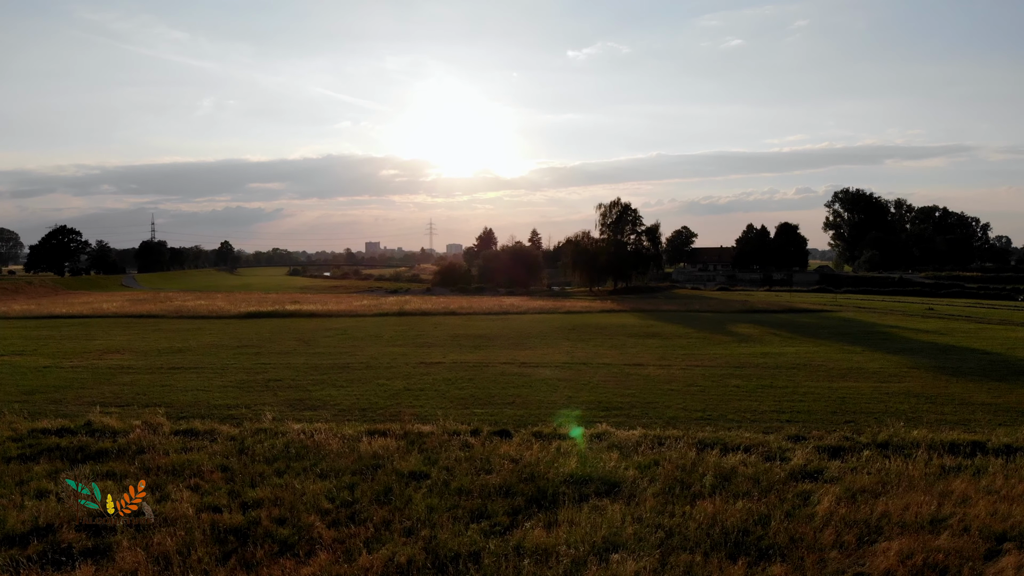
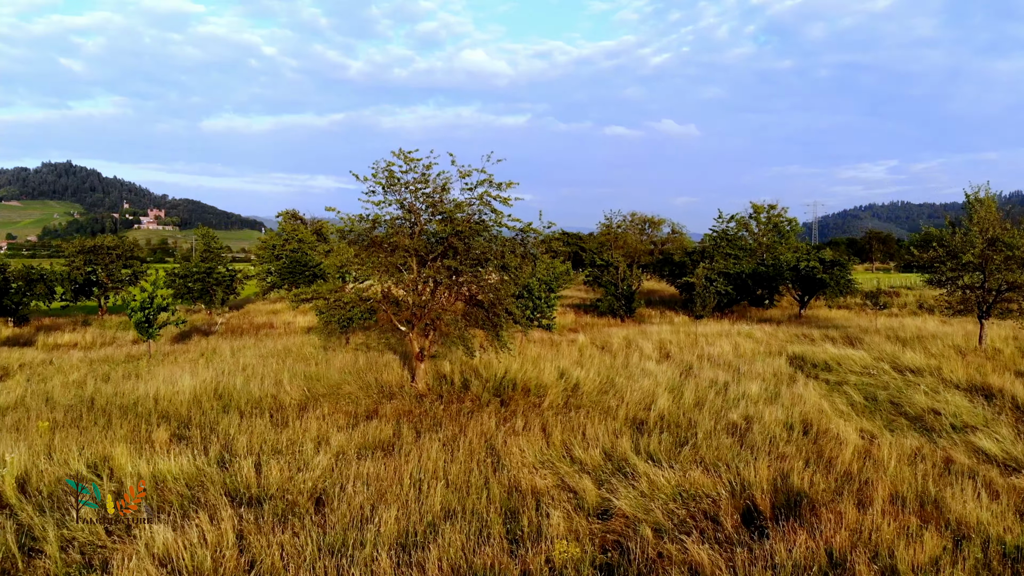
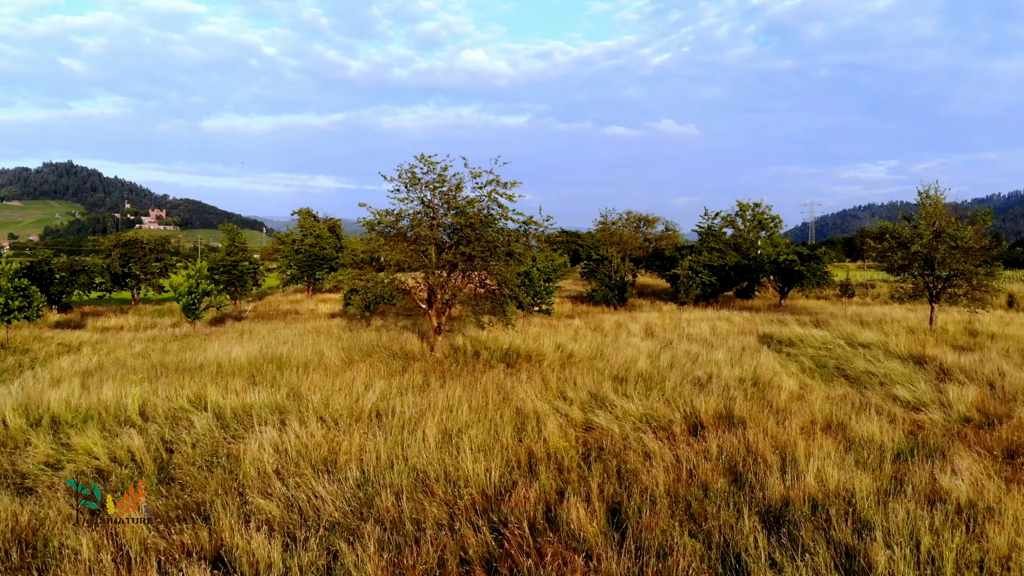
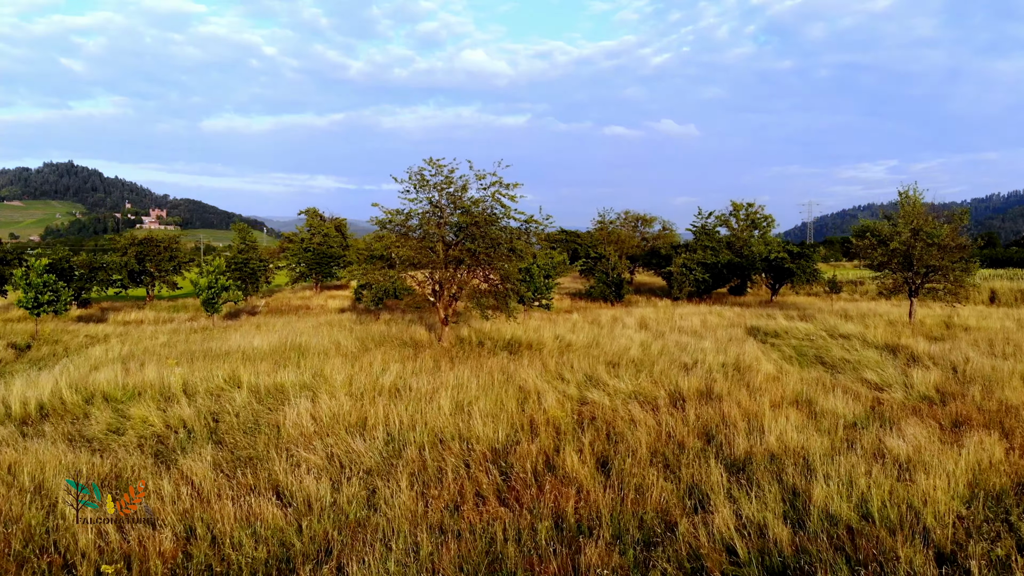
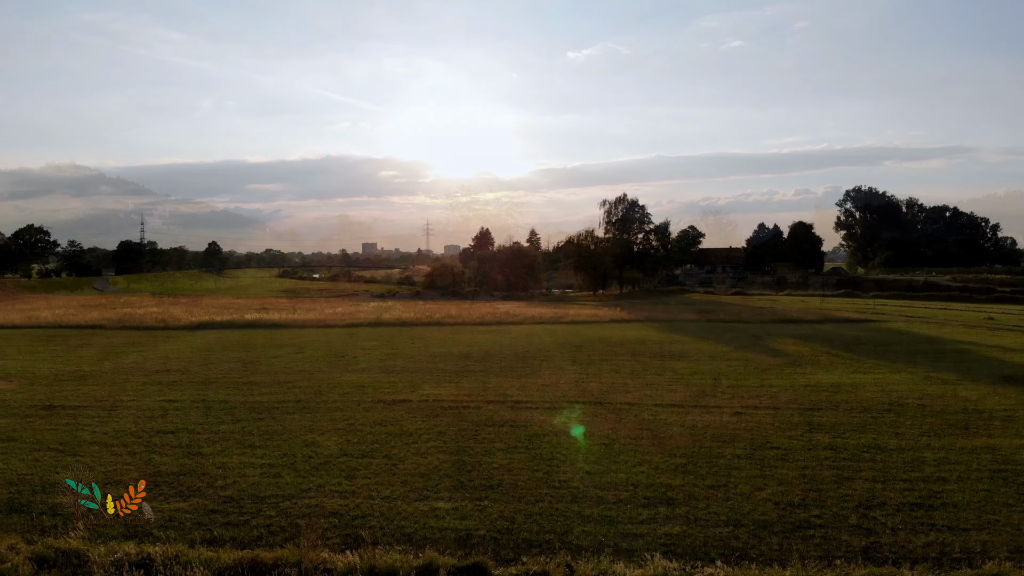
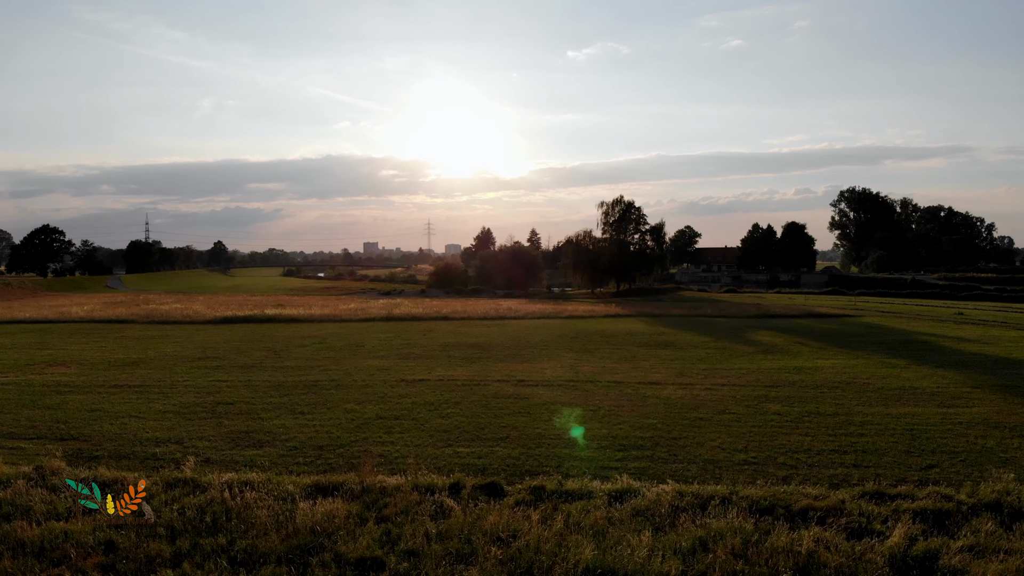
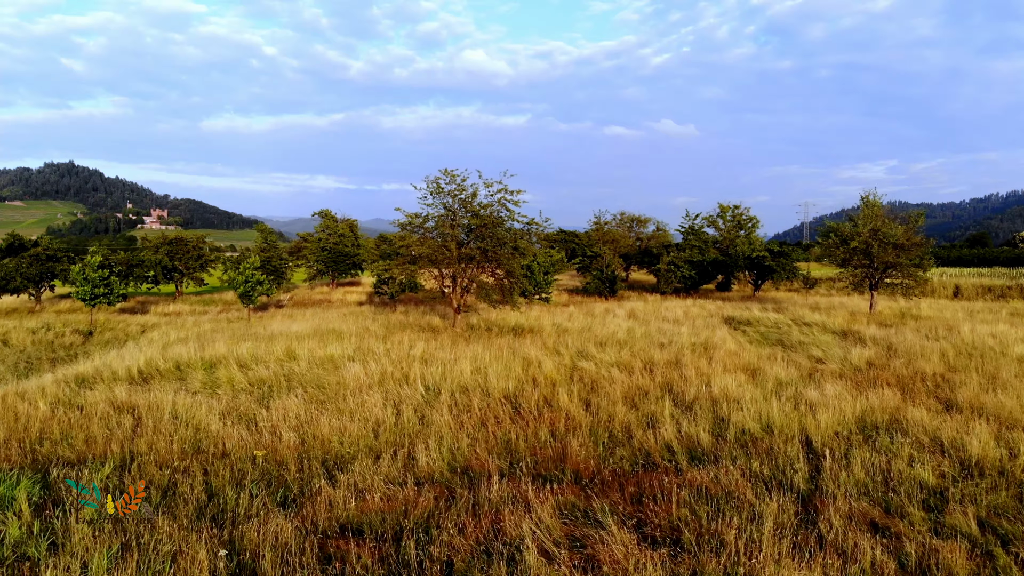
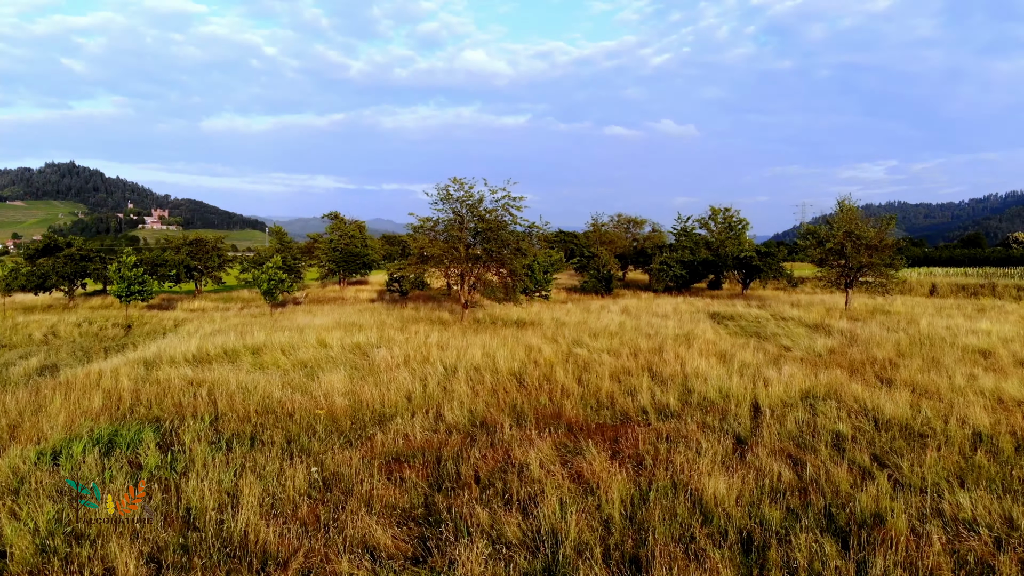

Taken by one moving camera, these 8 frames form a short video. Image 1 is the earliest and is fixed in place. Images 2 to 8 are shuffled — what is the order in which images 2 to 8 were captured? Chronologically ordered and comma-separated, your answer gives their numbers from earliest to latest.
6, 5, 8, 7, 4, 3, 2
